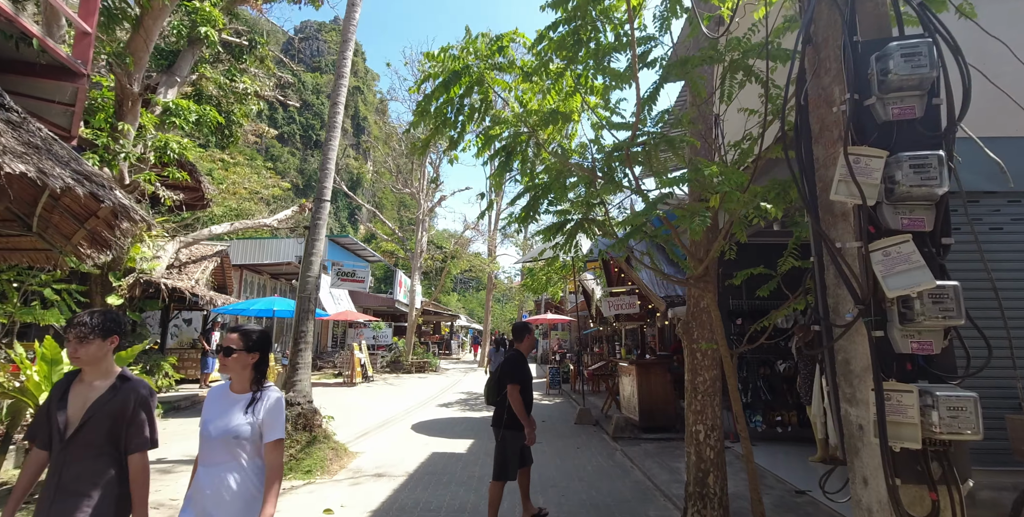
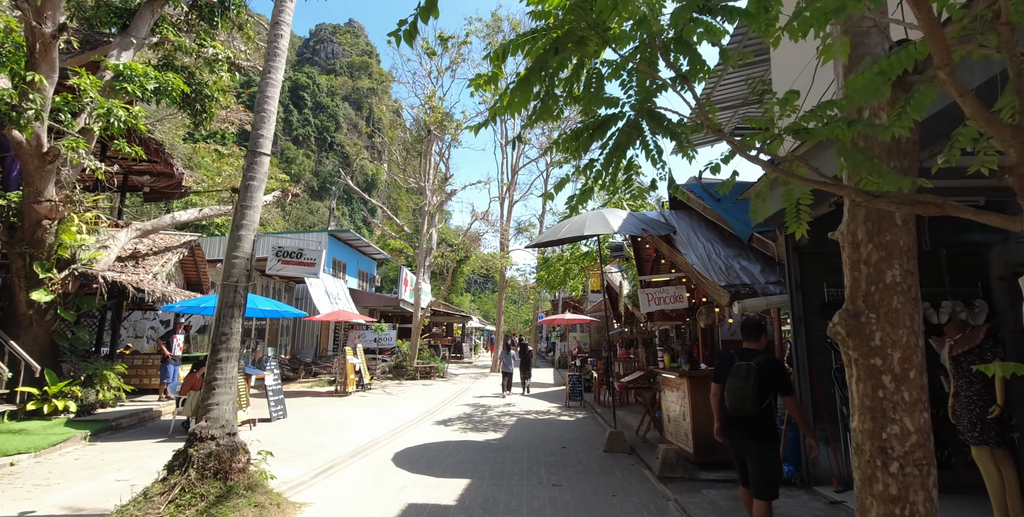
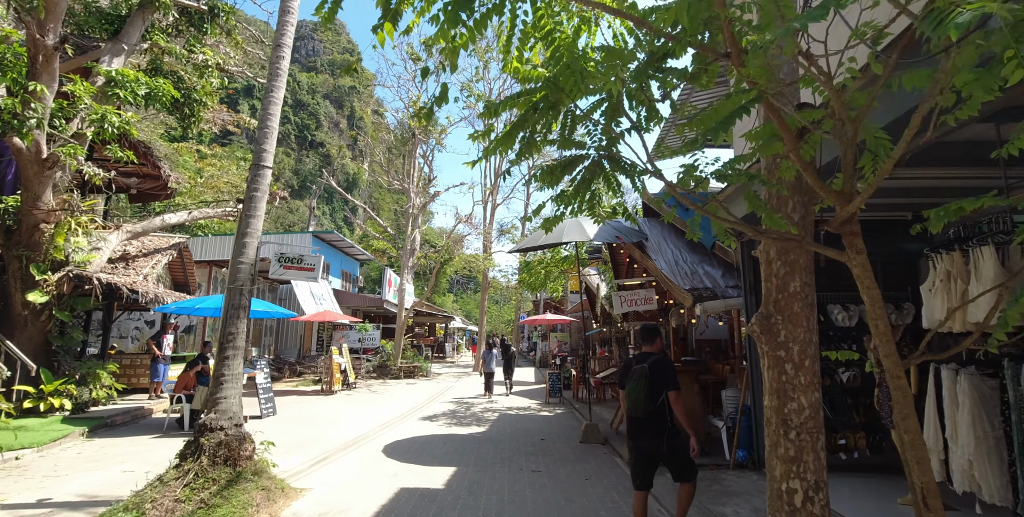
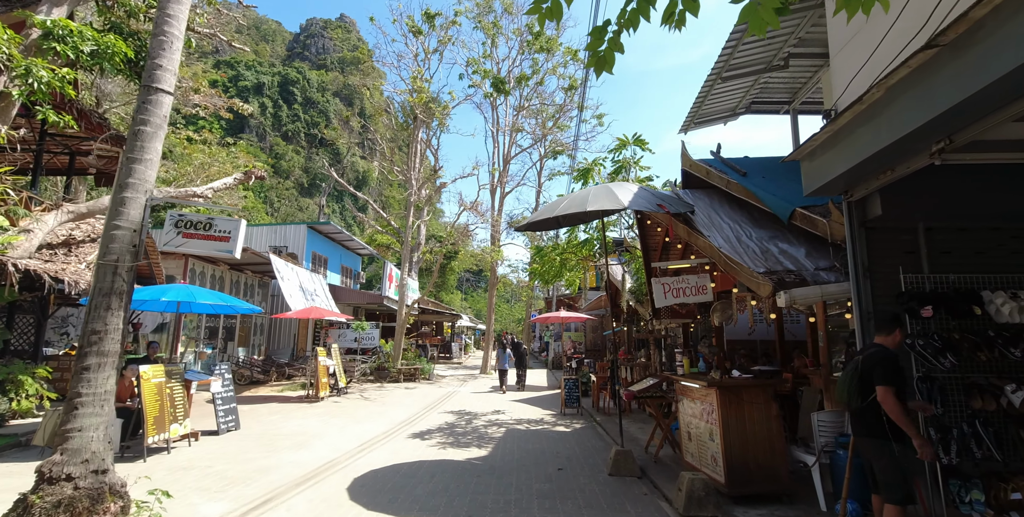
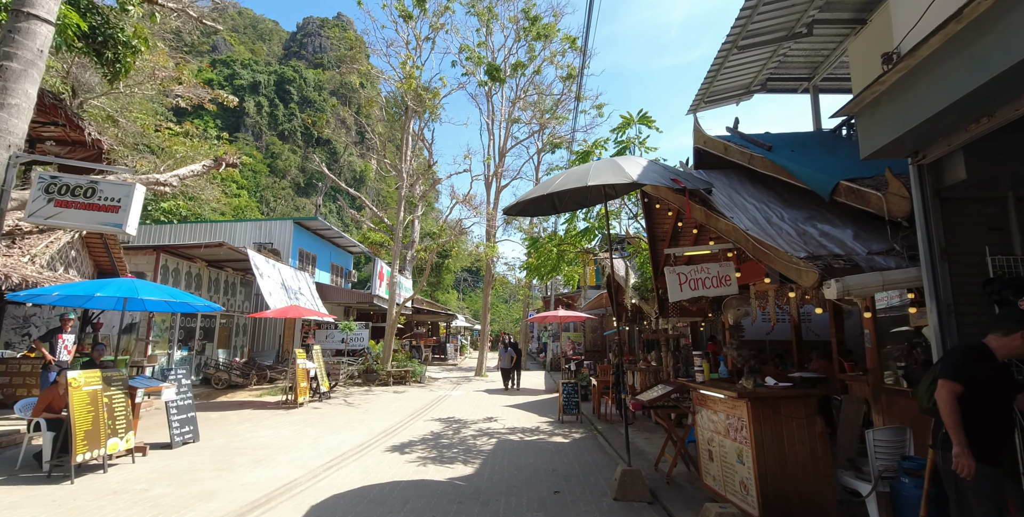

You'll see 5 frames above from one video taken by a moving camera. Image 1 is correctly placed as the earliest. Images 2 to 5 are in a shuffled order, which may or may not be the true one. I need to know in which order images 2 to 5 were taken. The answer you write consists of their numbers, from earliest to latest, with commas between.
3, 2, 4, 5
